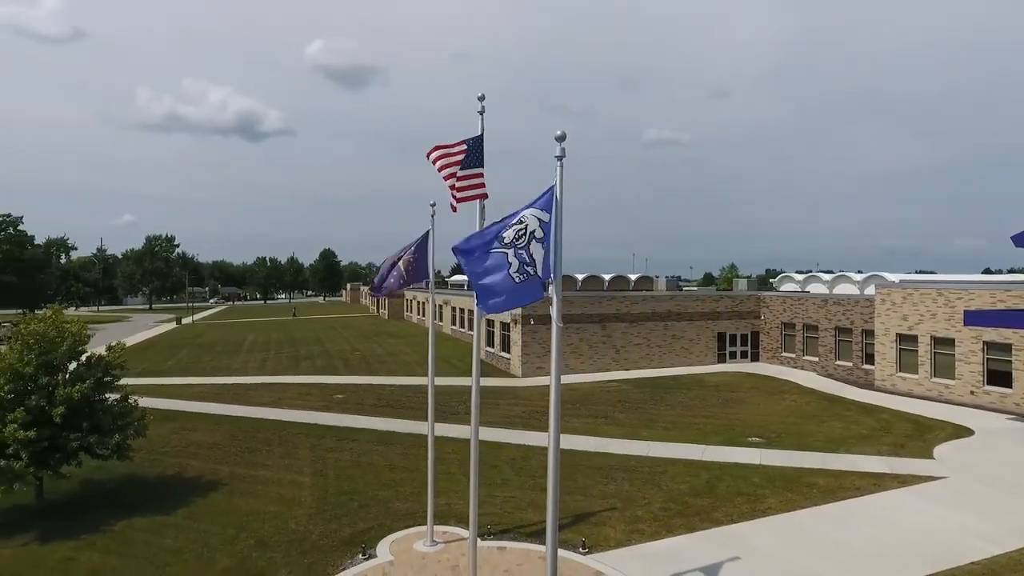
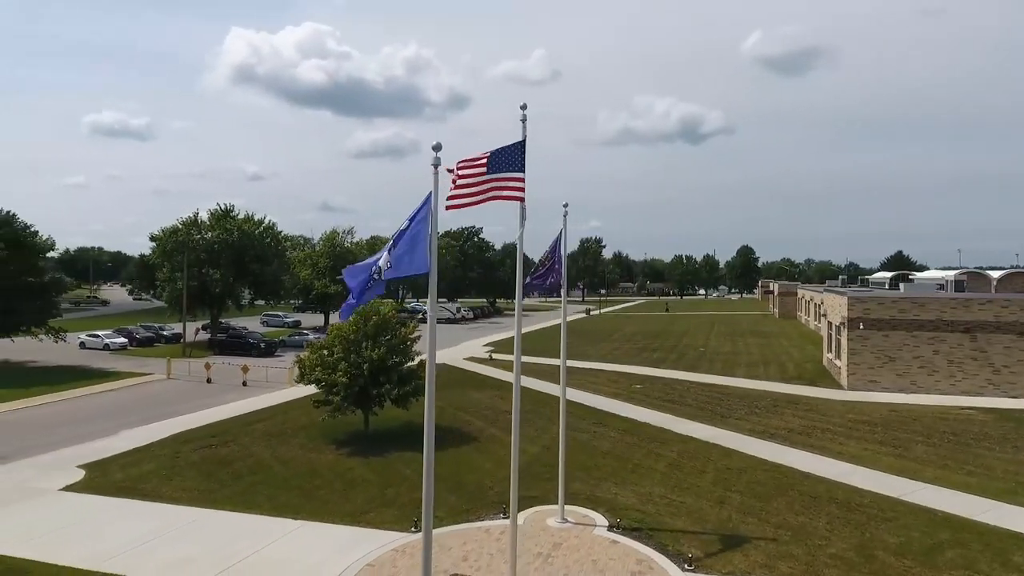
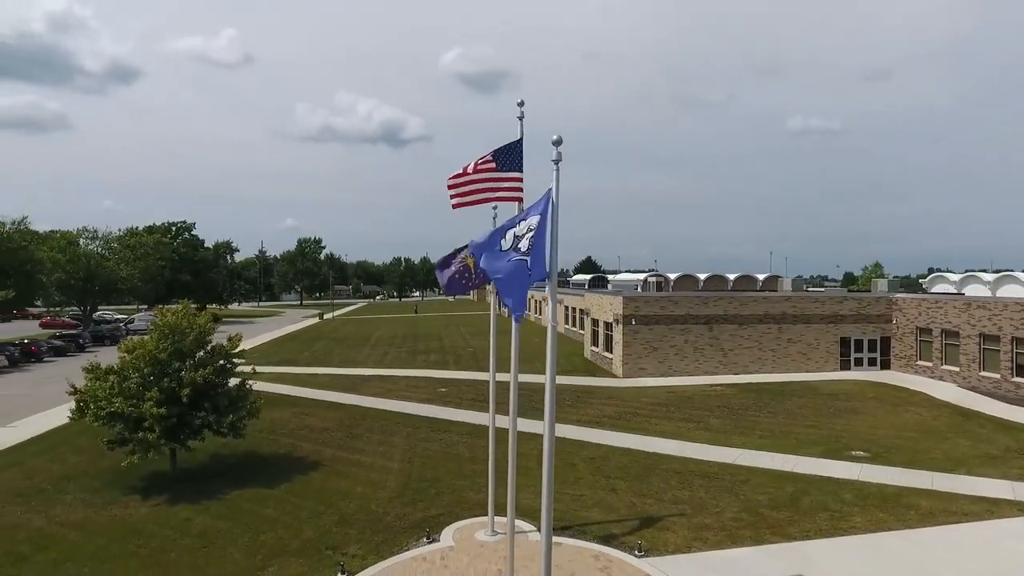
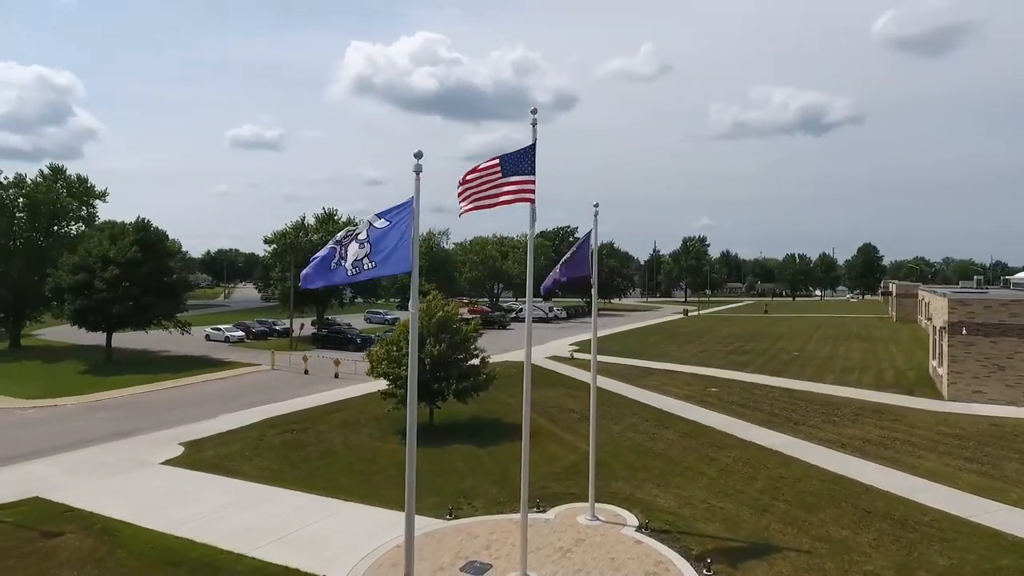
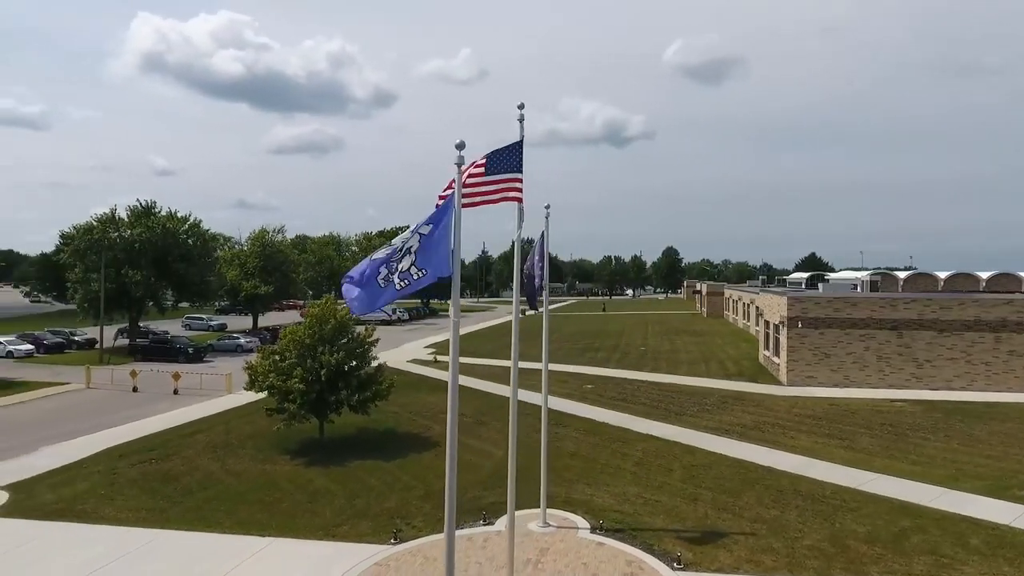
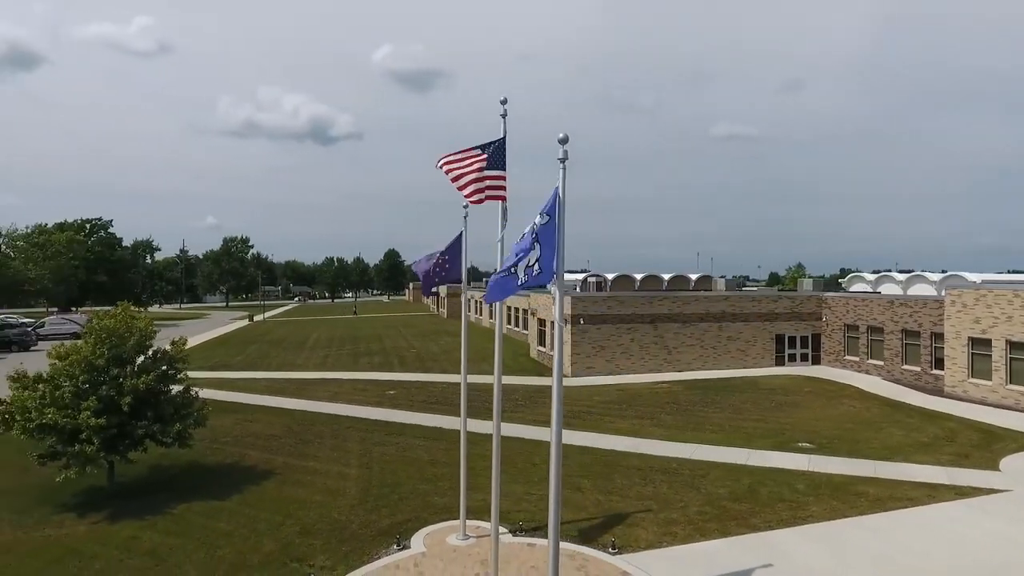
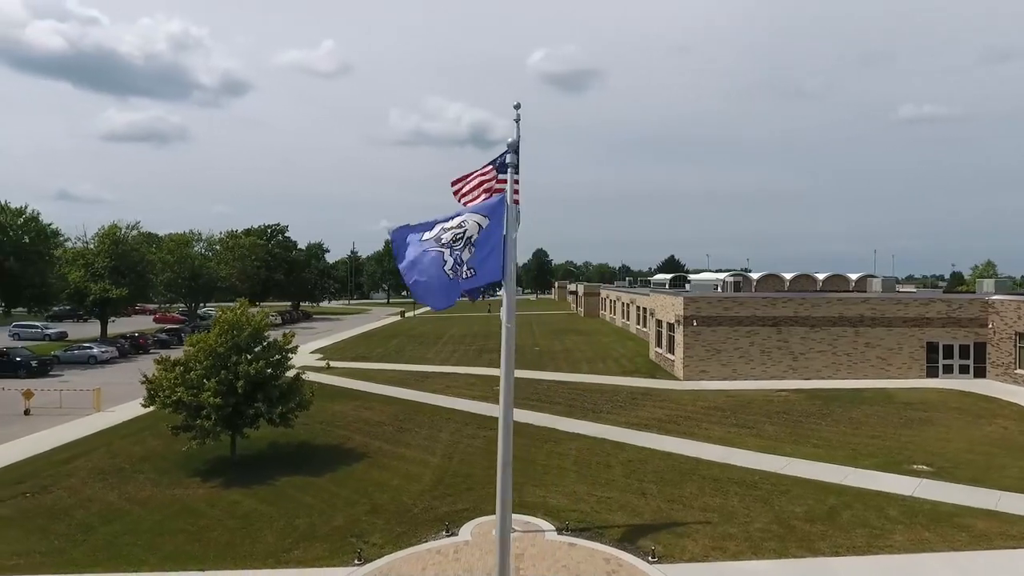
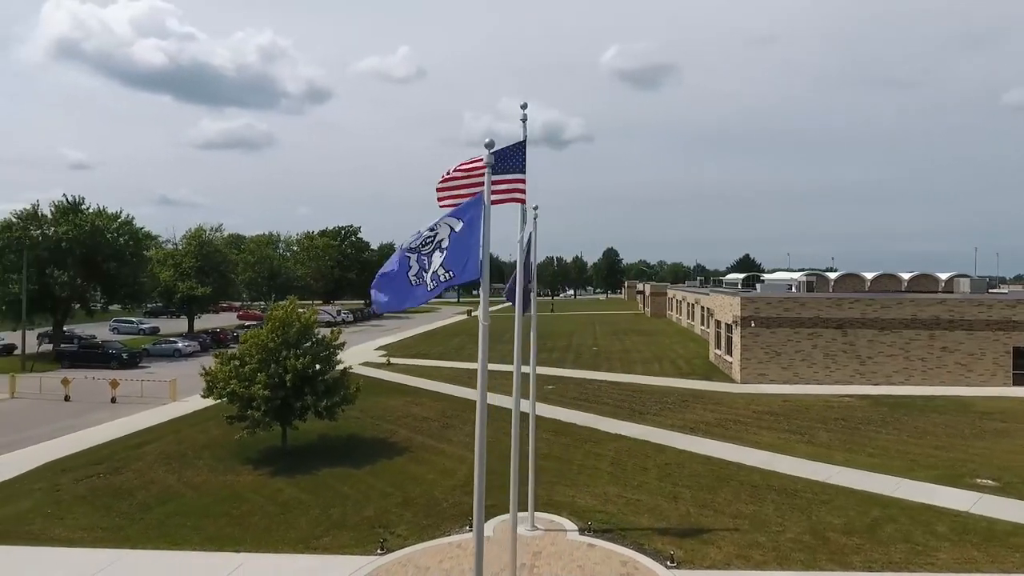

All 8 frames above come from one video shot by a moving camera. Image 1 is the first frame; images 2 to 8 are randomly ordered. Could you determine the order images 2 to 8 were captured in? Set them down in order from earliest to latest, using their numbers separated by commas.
6, 3, 7, 8, 5, 2, 4
